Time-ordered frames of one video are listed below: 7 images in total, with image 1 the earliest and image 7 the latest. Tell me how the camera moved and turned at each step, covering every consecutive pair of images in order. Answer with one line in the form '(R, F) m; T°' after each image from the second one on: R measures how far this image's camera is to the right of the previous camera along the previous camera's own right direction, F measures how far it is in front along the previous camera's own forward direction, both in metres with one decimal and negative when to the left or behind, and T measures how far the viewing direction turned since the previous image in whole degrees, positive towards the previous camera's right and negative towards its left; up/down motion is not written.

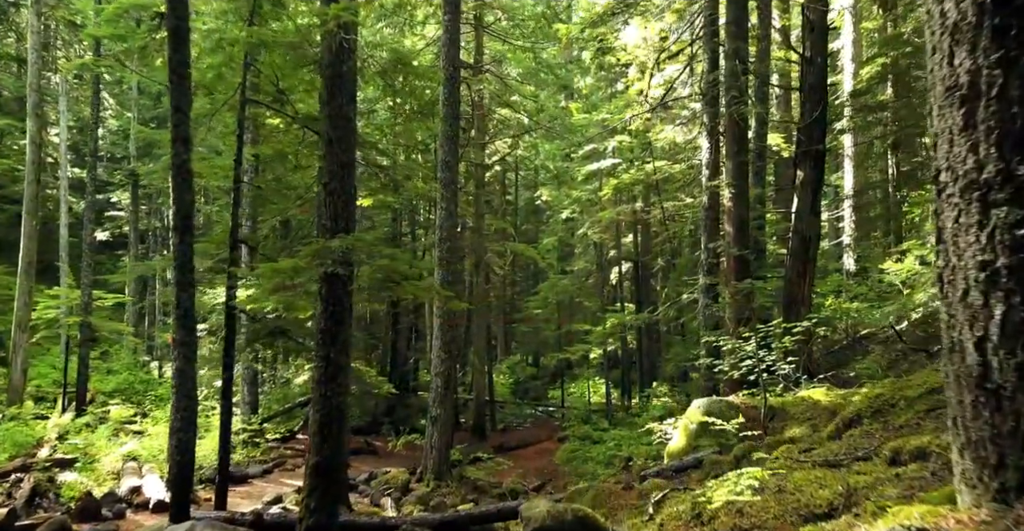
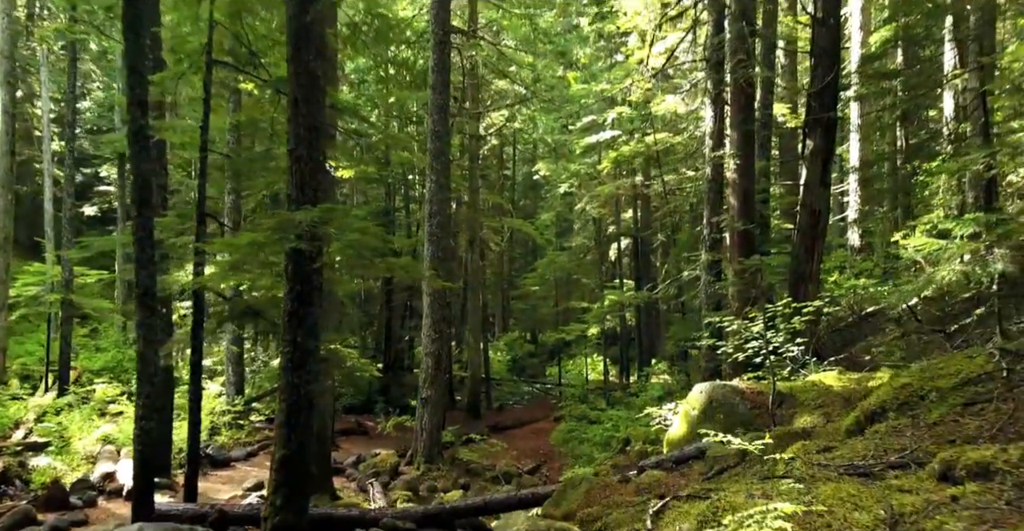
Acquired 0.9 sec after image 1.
(+0.1, +0.8) m; 0°
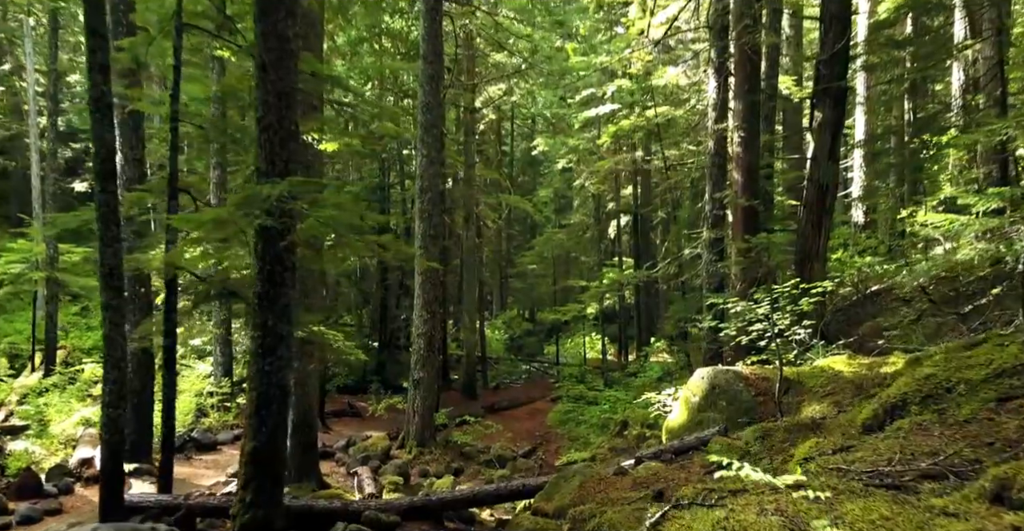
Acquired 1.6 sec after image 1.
(+0.1, +0.6) m; 0°
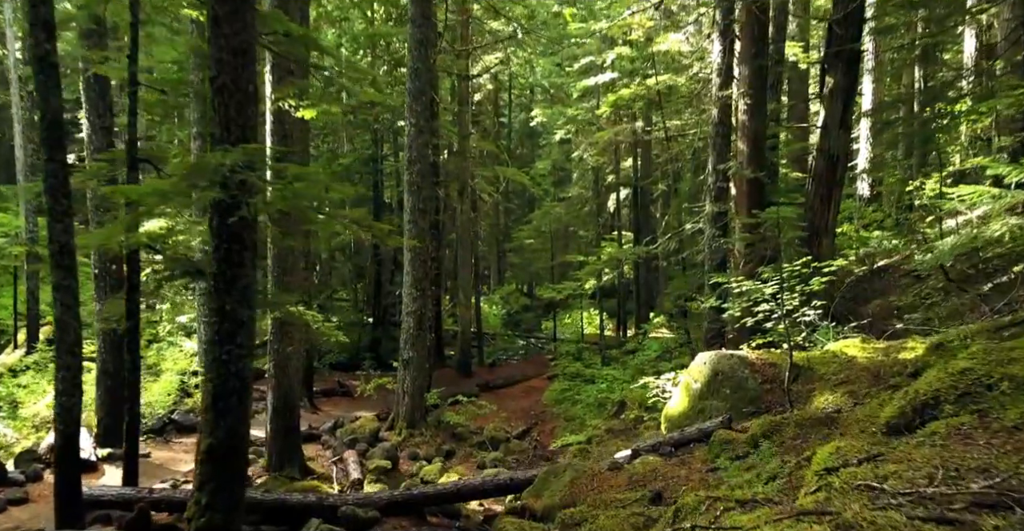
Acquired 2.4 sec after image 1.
(+0.1, +0.7) m; 0°
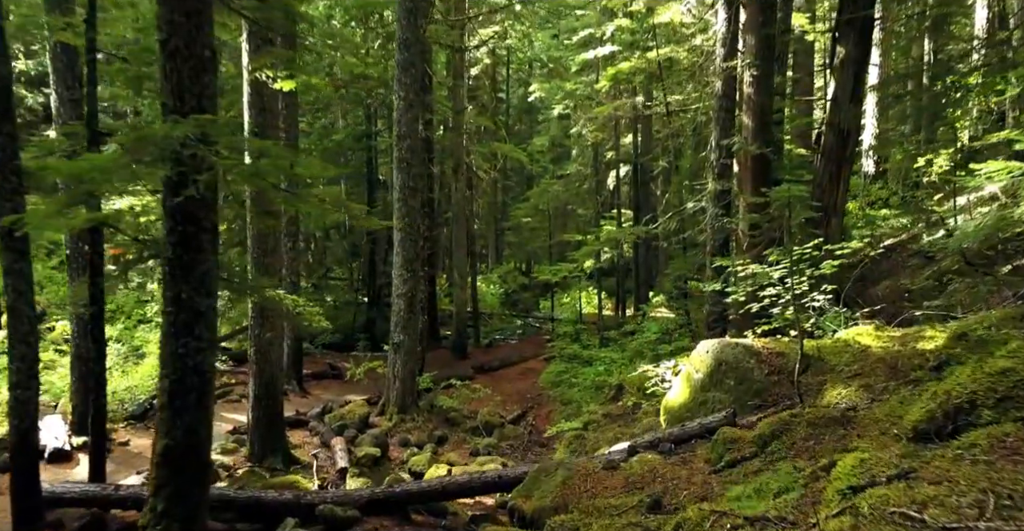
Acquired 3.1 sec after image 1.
(+0.1, +0.6) m; 0°
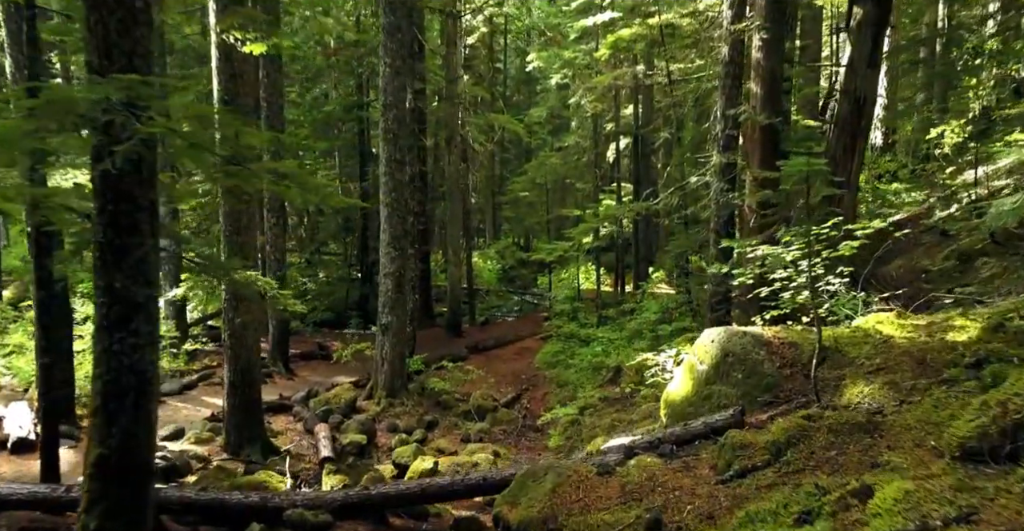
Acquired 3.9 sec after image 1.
(+0.1, +0.7) m; 0°
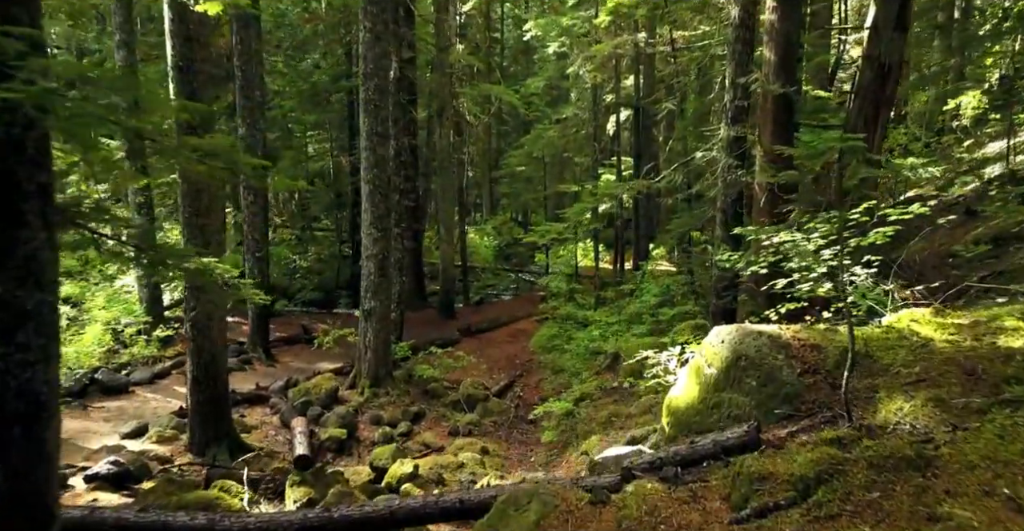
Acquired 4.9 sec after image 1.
(+0.1, +0.9) m; 0°
